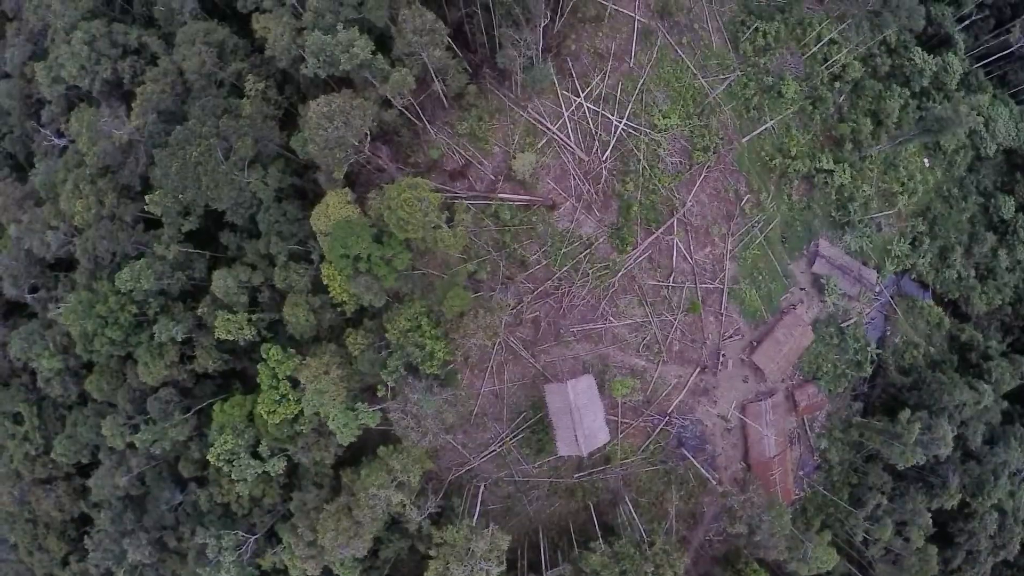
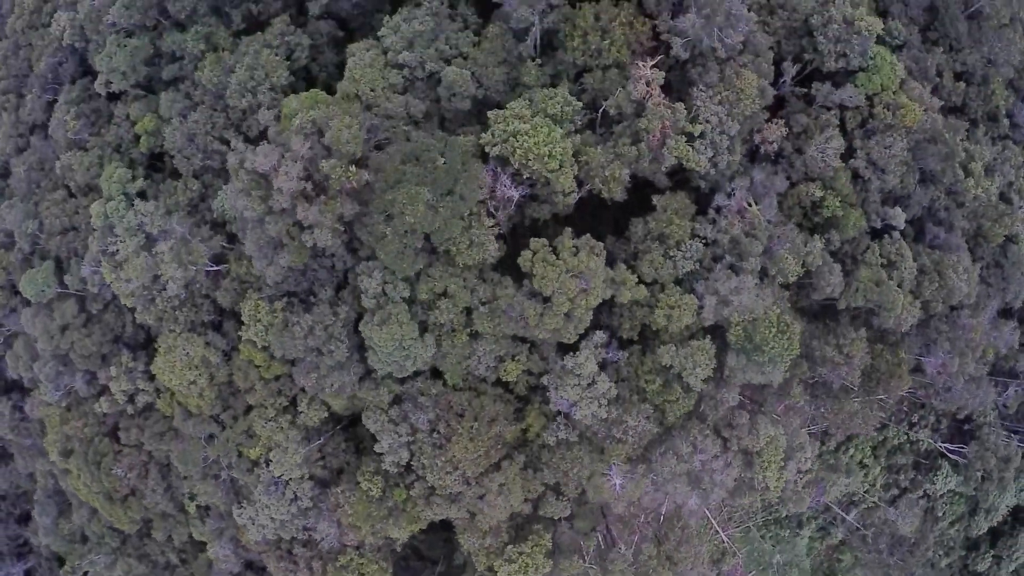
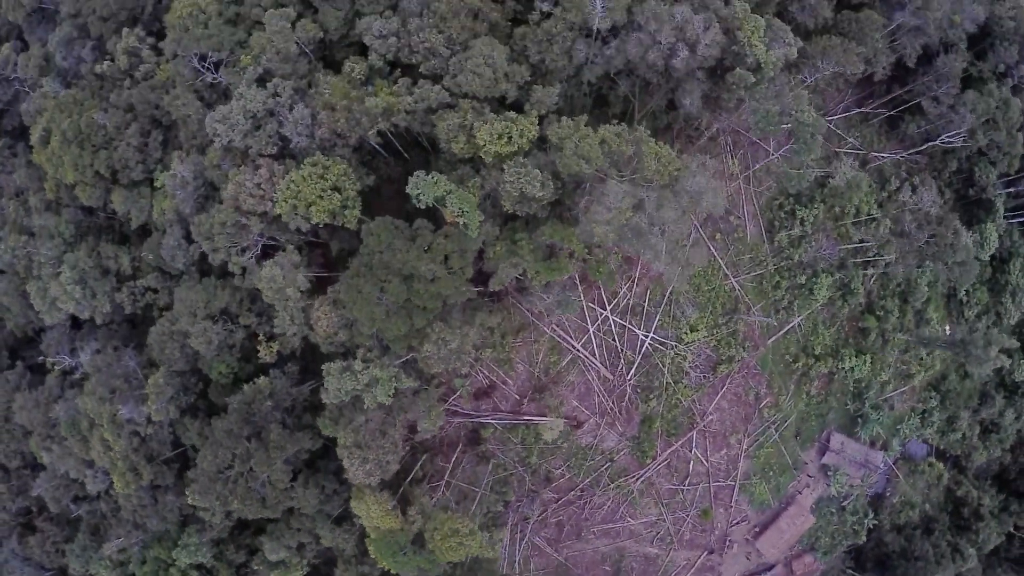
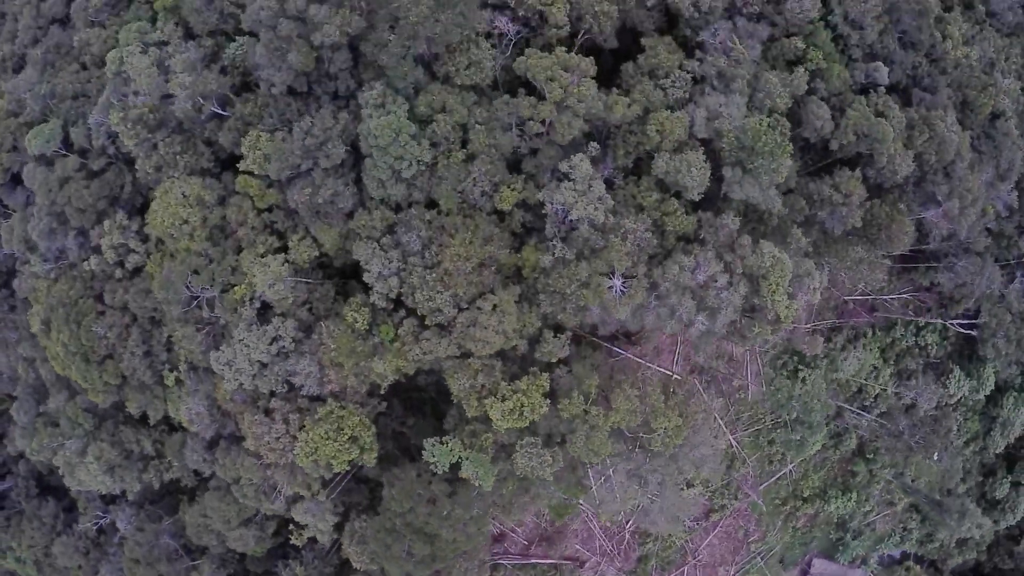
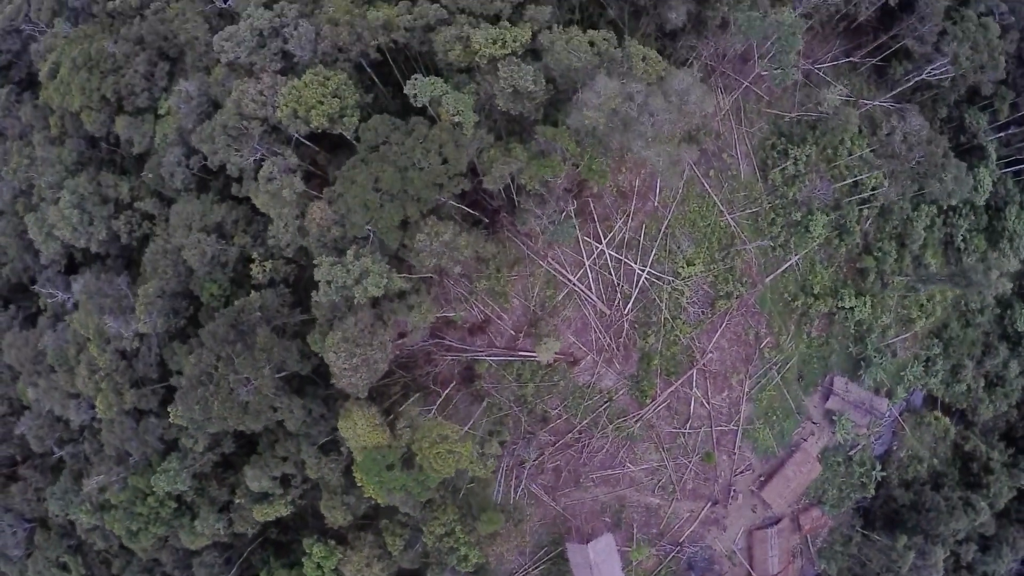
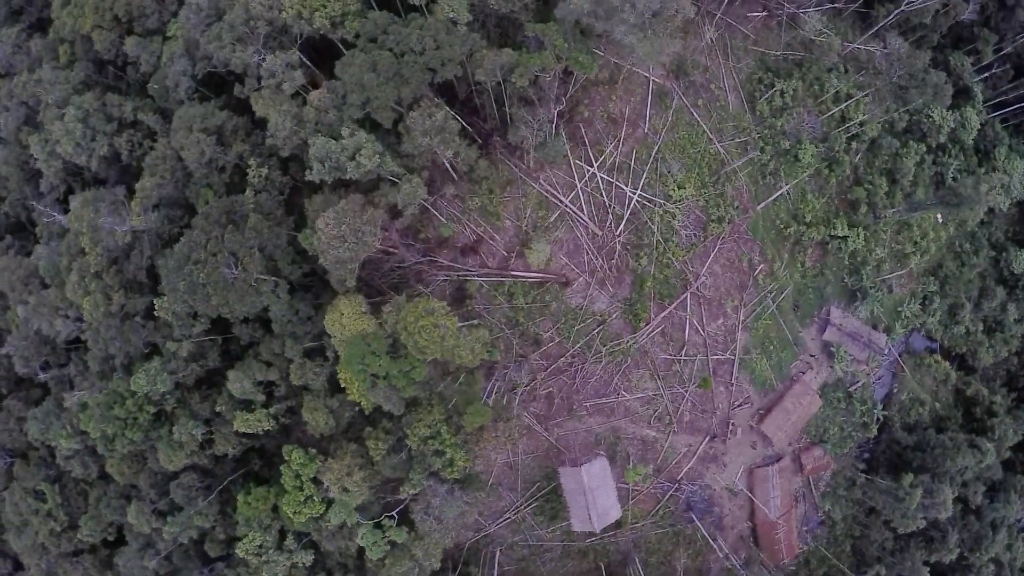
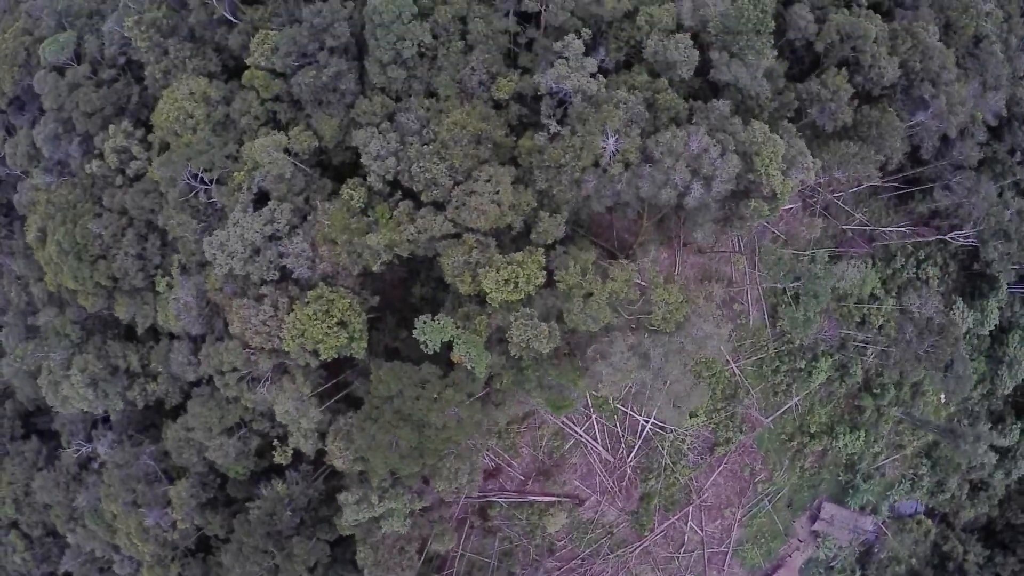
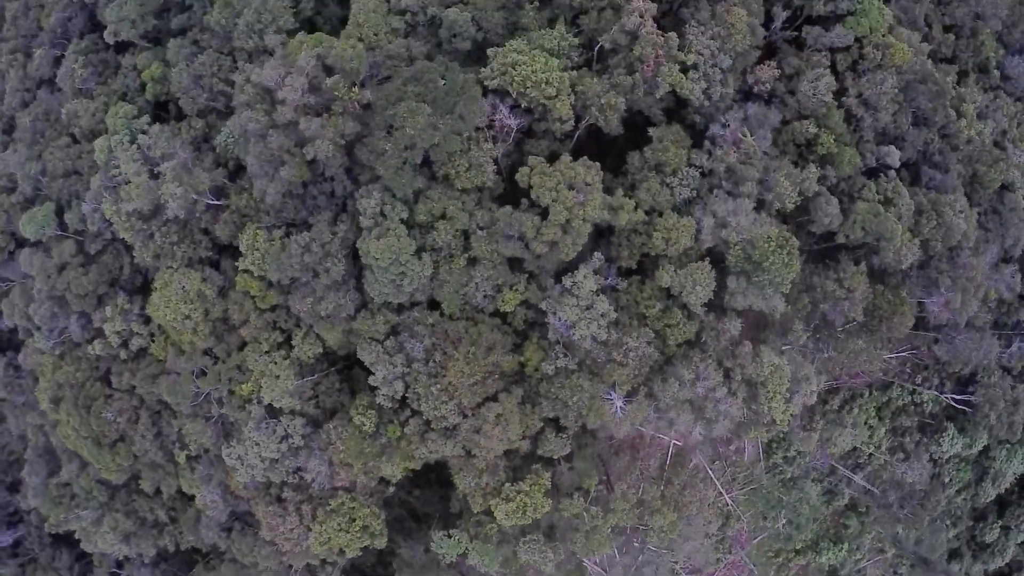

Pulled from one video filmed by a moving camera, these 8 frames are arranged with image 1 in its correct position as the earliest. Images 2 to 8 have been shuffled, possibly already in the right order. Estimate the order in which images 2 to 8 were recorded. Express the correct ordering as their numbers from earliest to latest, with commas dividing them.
6, 5, 3, 7, 4, 8, 2
